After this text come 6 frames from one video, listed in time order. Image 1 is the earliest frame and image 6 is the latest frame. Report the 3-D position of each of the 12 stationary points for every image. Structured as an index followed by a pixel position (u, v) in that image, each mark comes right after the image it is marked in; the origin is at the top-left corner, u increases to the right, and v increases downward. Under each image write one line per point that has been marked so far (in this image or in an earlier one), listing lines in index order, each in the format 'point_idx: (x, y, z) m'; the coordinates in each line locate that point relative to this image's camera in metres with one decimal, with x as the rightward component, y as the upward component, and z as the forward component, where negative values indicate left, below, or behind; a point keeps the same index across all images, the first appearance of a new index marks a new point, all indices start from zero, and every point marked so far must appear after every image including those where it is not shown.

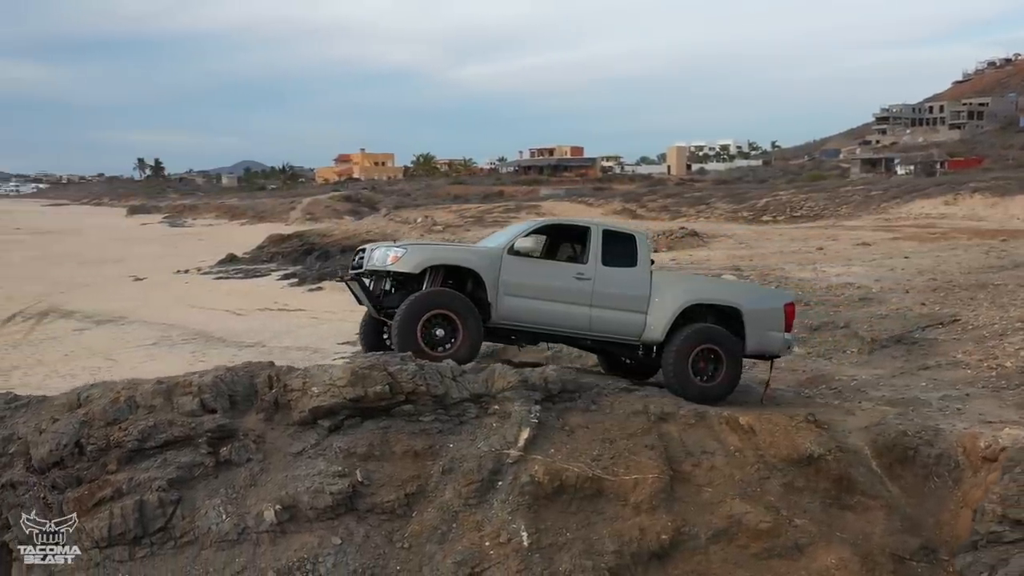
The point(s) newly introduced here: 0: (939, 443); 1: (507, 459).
0: (+2.7, -1.0, +6.3) m
1: (0.0, -0.9, +5.5) m
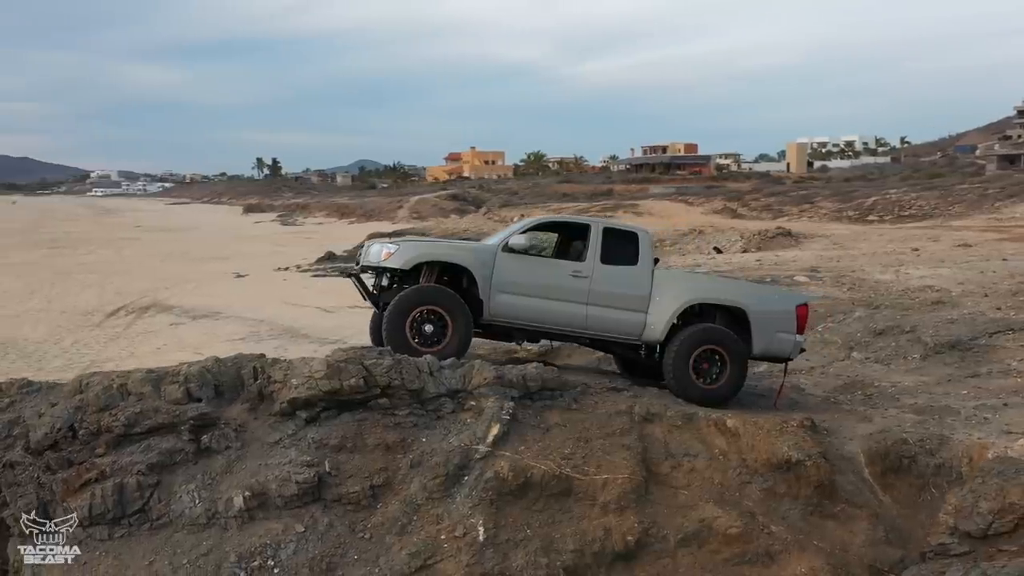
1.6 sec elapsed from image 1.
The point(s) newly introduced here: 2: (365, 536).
0: (+2.6, -1.0, +6.0) m
1: (-0.2, -0.9, +5.6) m
2: (-0.8, -1.3, +5.2) m
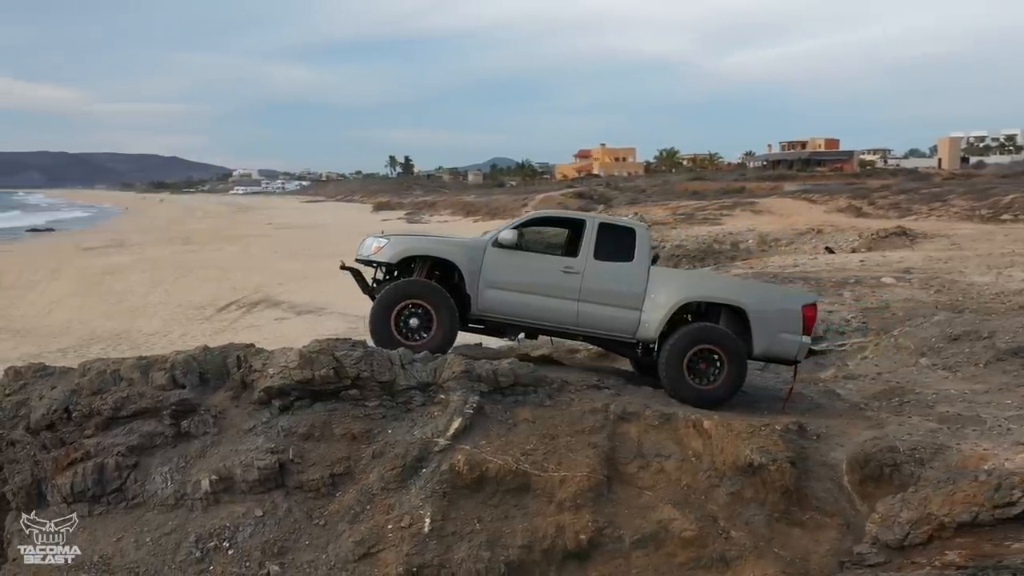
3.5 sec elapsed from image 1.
0: (+2.4, -1.0, +5.7) m
1: (-0.4, -0.9, +5.6) m
2: (-1.0, -1.2, +5.4) m
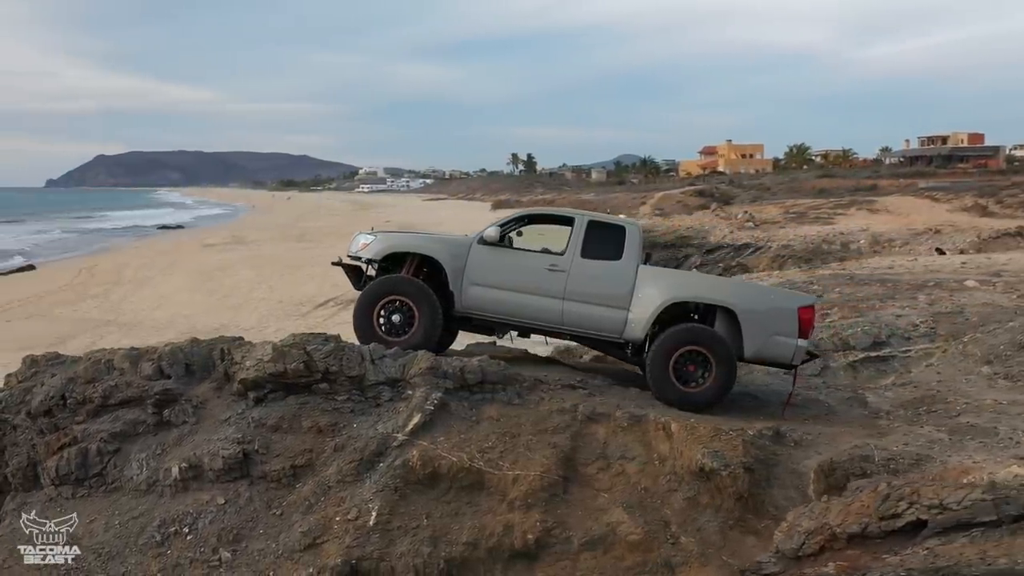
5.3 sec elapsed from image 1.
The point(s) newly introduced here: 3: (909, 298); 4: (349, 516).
0: (+2.1, -1.0, +5.4) m
1: (-0.7, -0.9, +5.7) m
2: (-1.3, -1.2, +5.5) m
3: (+5.6, -0.1, +14.2) m
4: (-0.9, -1.2, +5.3) m
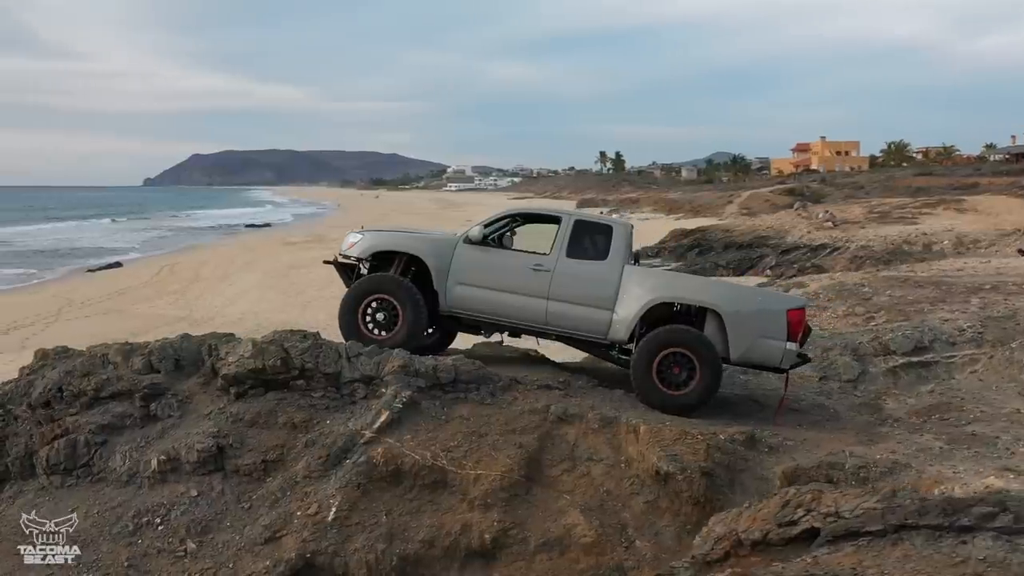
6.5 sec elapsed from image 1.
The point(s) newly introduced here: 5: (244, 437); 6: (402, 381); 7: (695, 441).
0: (+1.9, -1.0, +5.3) m
1: (-0.9, -0.9, +5.8) m
2: (-1.5, -1.2, +5.6) m
3: (+6.1, -0.2, +13.7) m
4: (-1.1, -1.2, +5.4) m
5: (-1.6, -0.9, +6.0) m
6: (-0.6, -0.6, +6.1) m
7: (+1.1, -0.9, +5.6) m
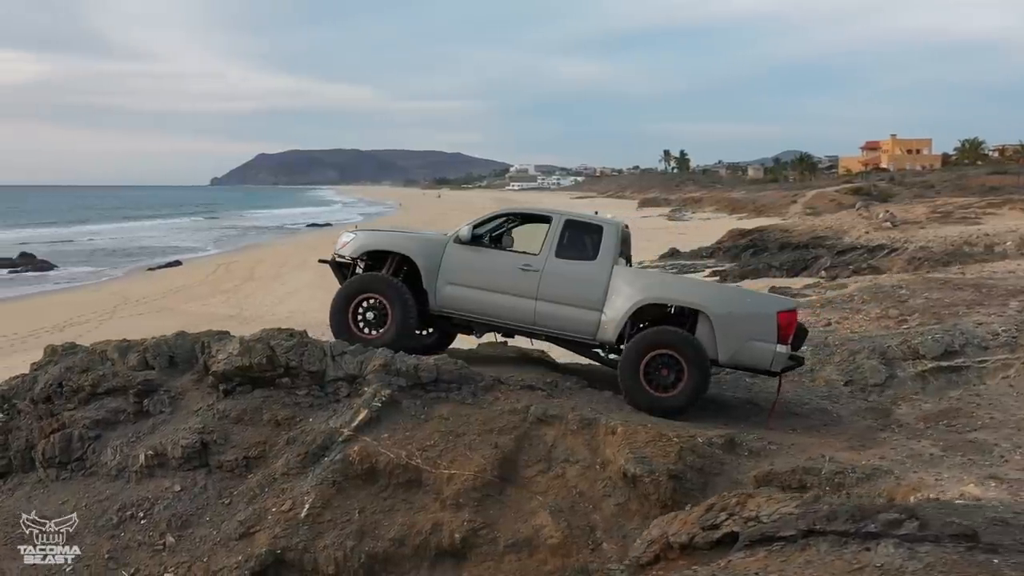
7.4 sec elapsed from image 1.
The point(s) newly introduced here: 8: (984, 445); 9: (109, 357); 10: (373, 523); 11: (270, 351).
0: (+1.7, -1.0, +5.2) m
1: (-1.0, -0.9, +5.8) m
2: (-1.6, -1.2, +5.7) m
3: (+6.4, -0.2, +13.3) m
4: (-1.2, -1.2, +5.5) m
5: (-1.7, -0.9, +6.1) m
6: (-0.8, -0.6, +6.1) m
7: (+0.9, -0.9, +5.6) m
8: (+3.0, -1.0, +6.3) m
9: (-2.7, -0.5, +6.9) m
10: (-0.8, -1.3, +5.4) m
11: (-1.5, -0.4, +6.3) m
